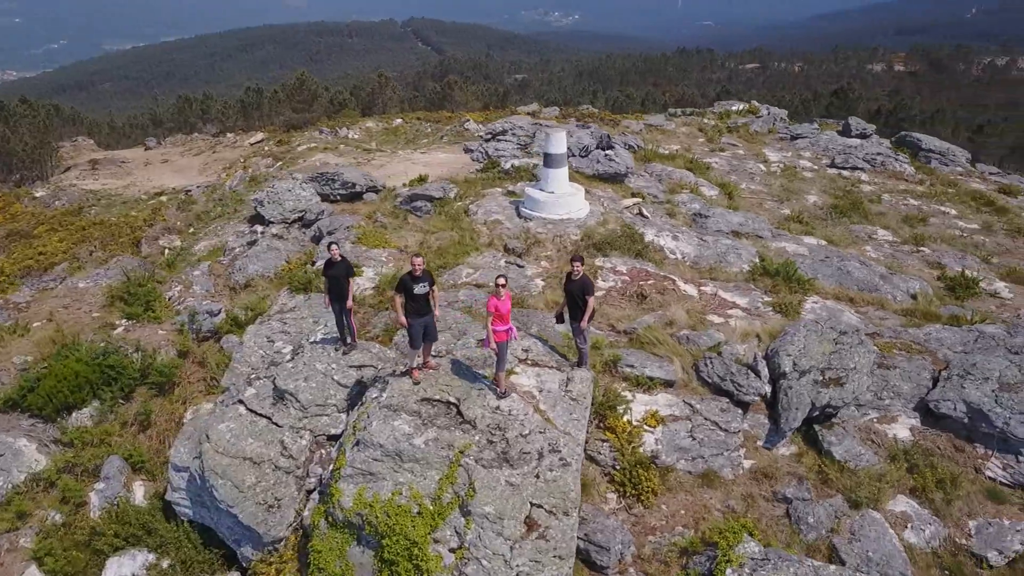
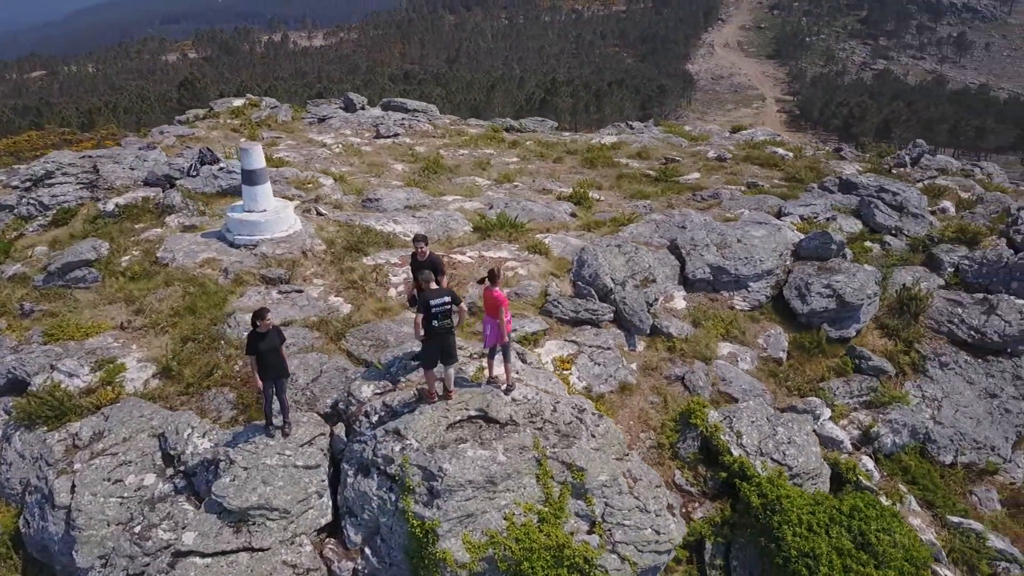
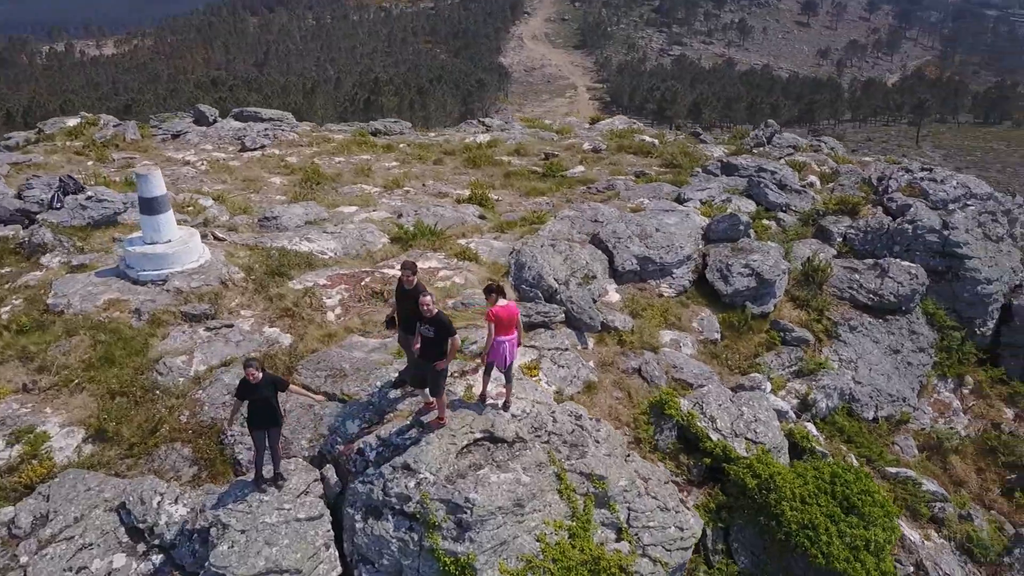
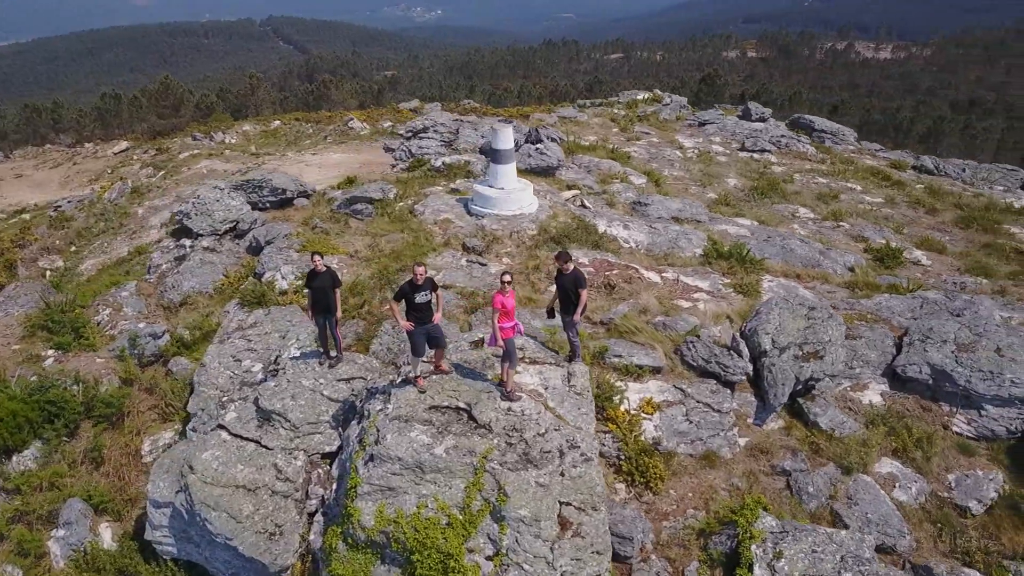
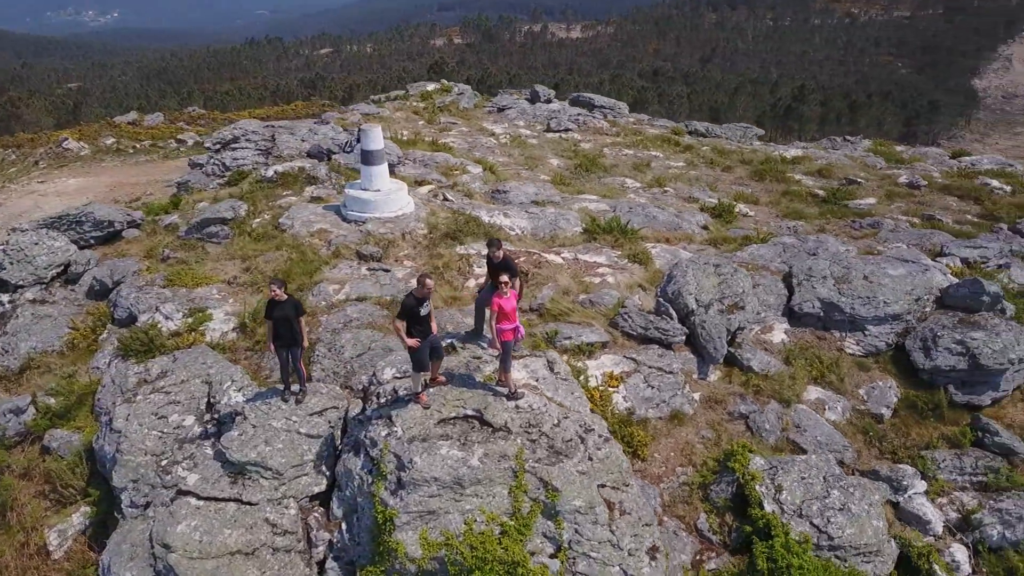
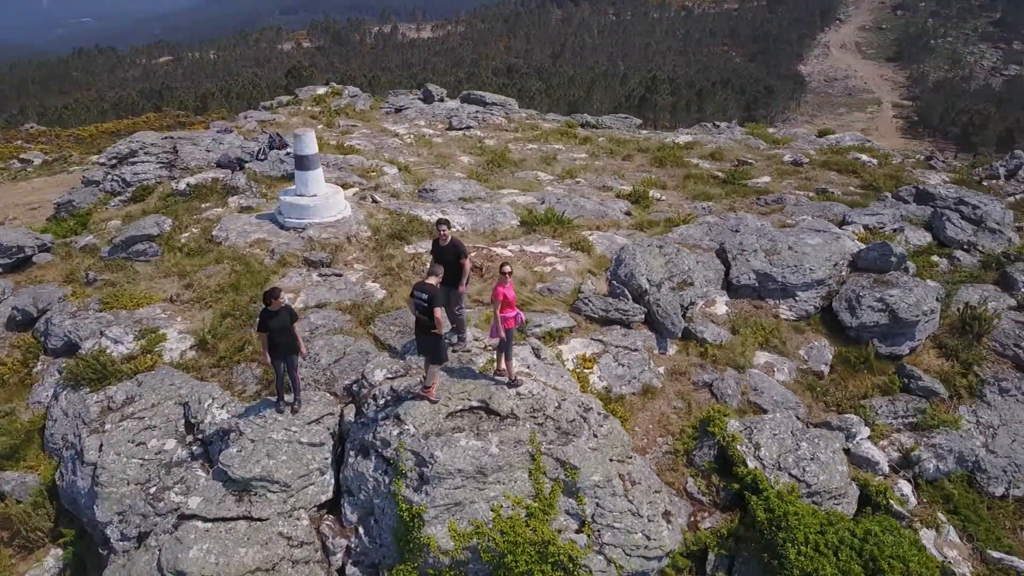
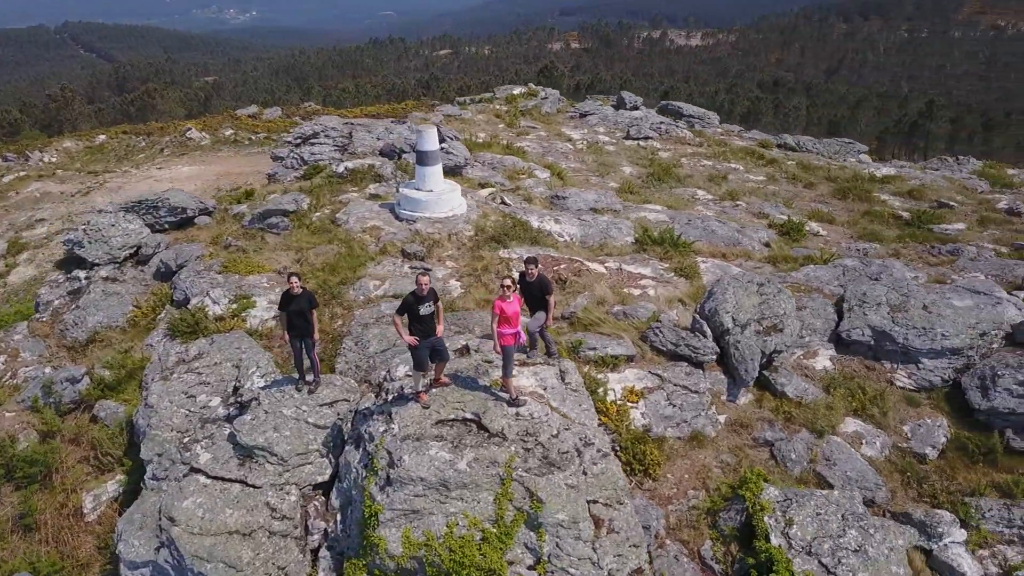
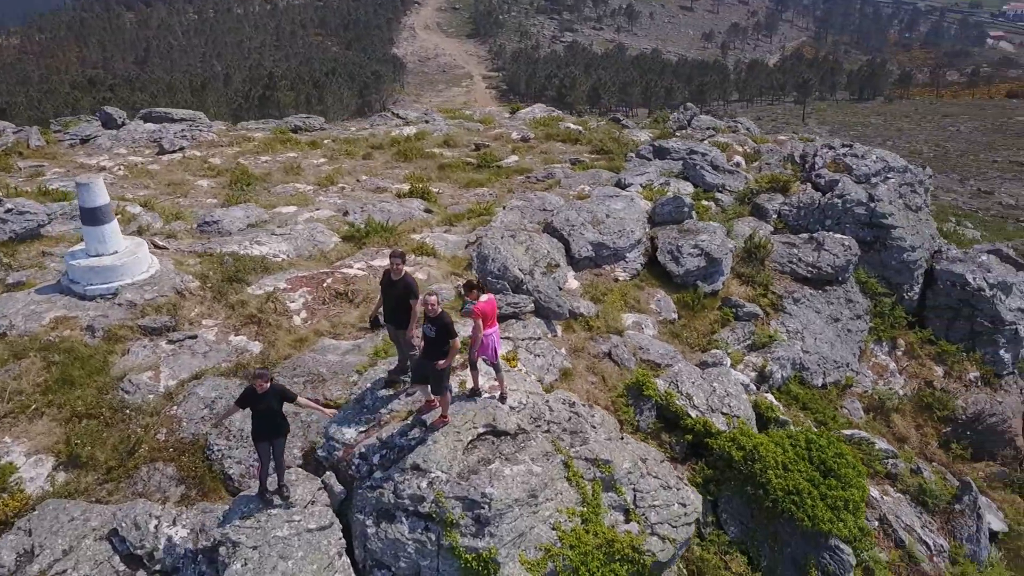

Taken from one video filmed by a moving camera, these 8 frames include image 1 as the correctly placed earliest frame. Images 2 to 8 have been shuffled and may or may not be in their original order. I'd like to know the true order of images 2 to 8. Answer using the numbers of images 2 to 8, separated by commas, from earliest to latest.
4, 7, 5, 6, 2, 3, 8
